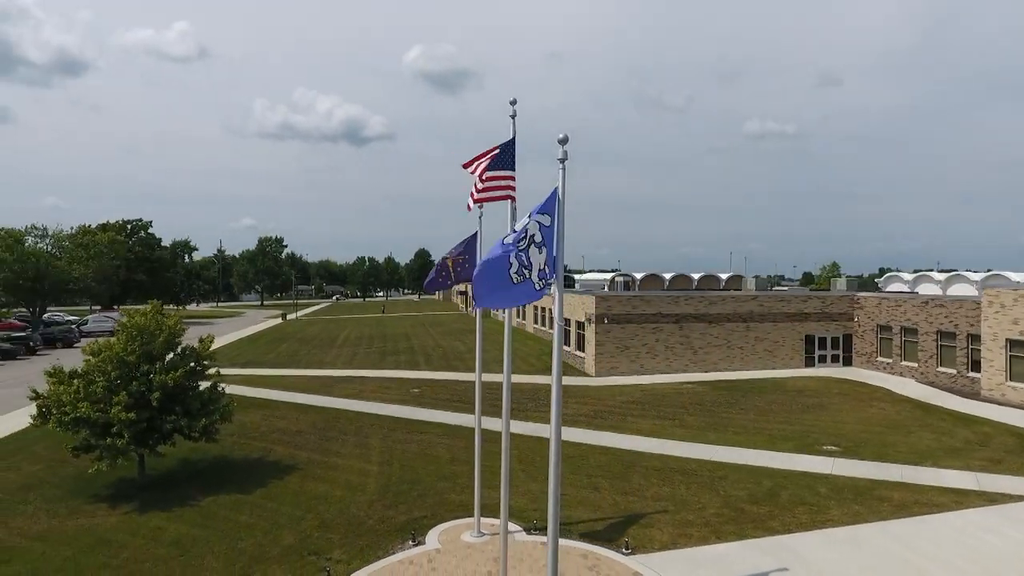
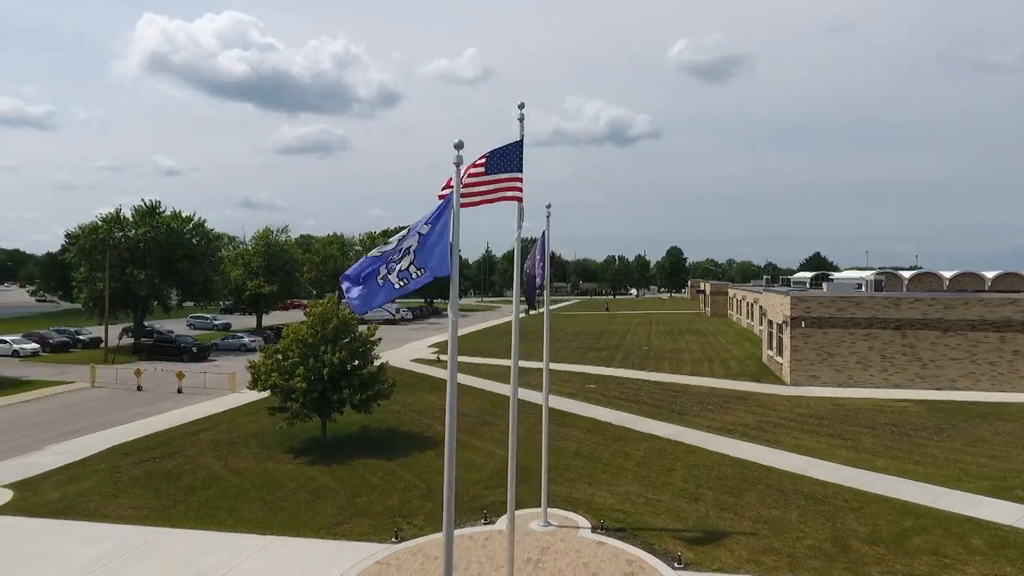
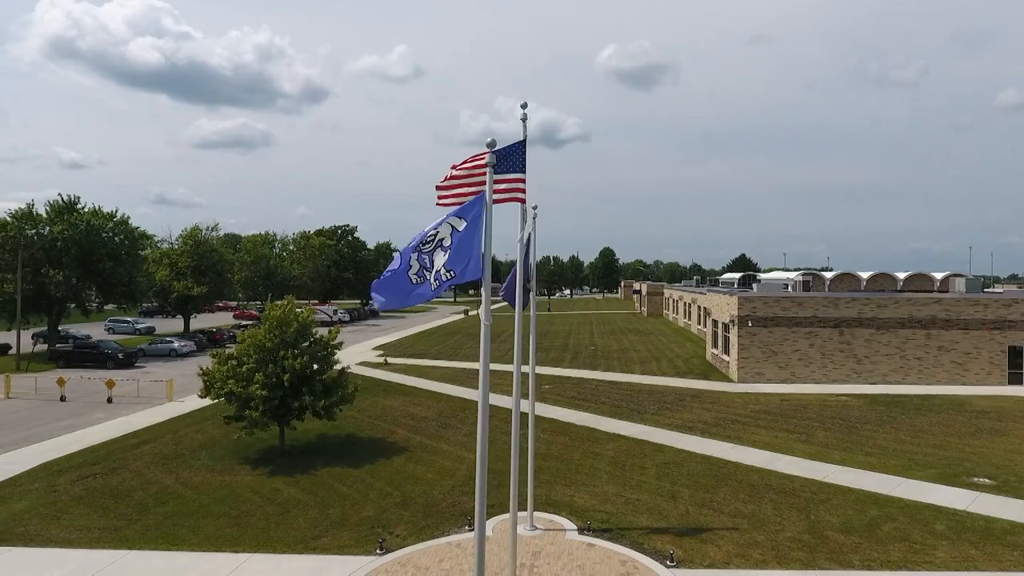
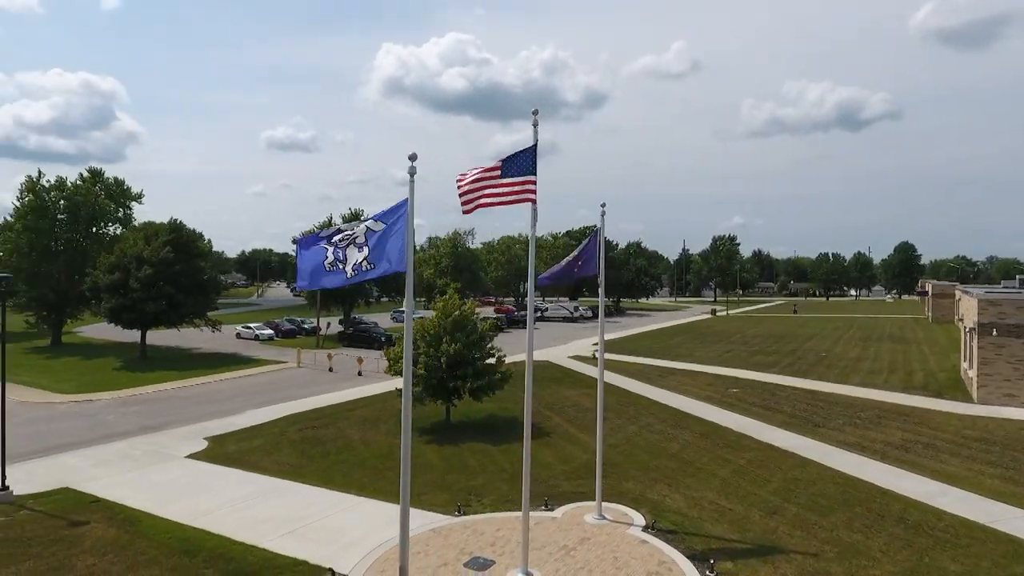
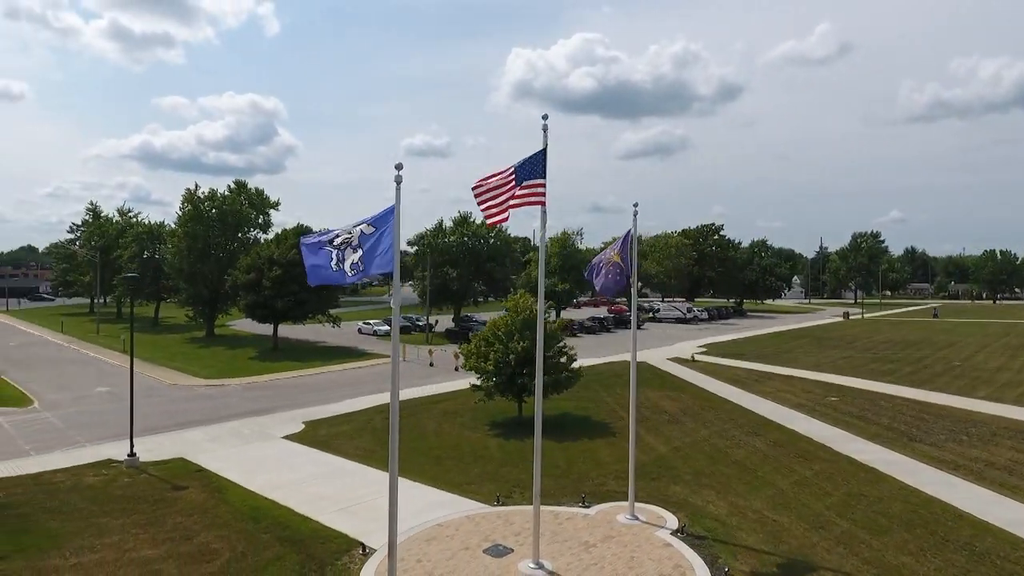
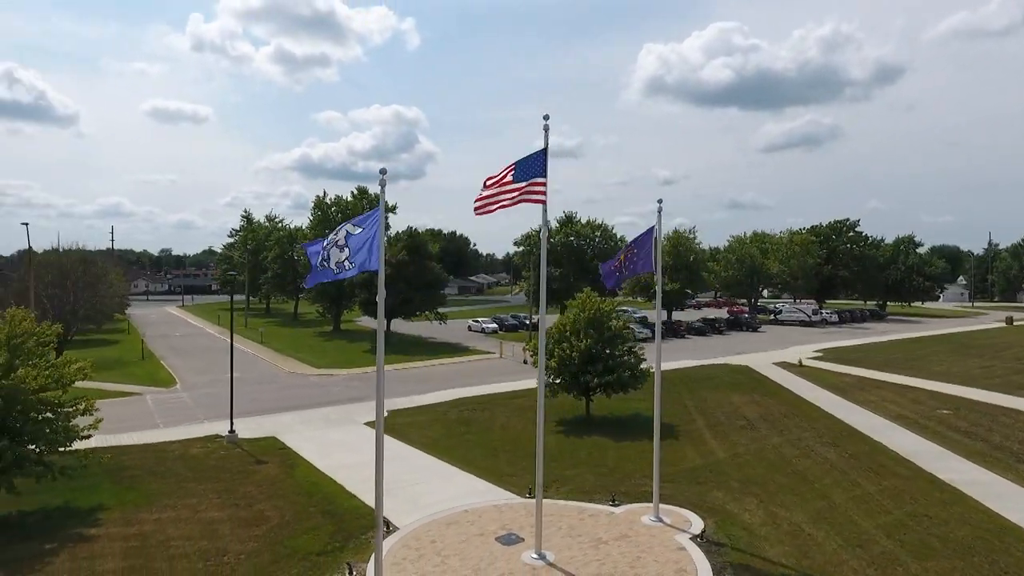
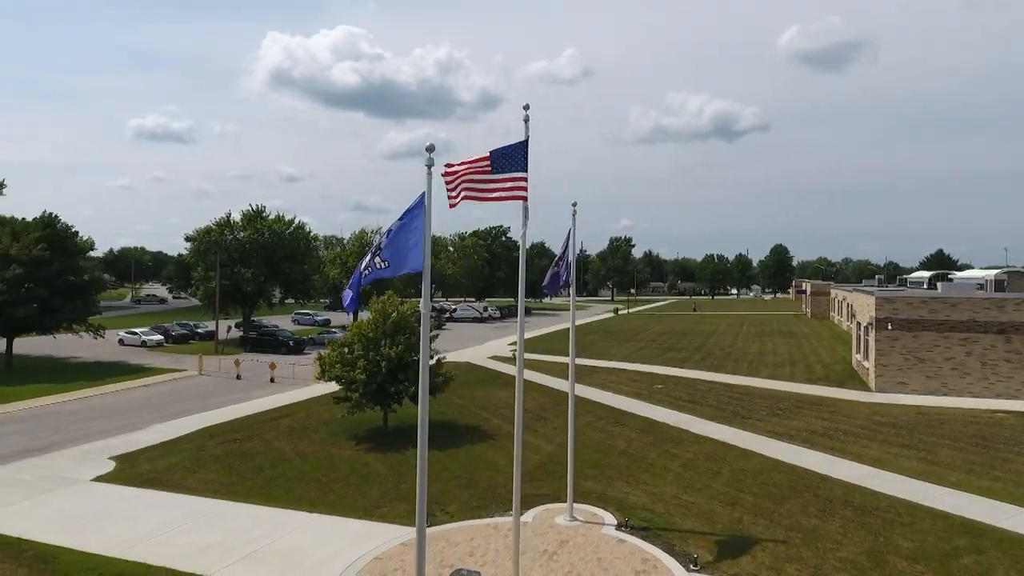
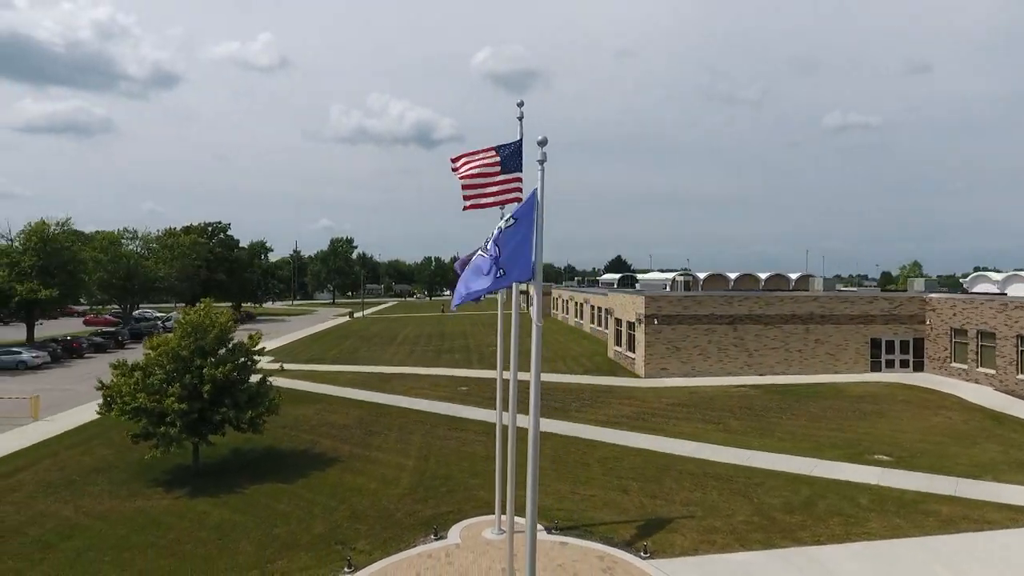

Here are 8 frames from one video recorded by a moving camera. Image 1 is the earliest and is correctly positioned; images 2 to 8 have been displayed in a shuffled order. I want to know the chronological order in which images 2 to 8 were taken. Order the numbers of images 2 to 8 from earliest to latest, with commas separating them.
8, 3, 2, 7, 4, 5, 6
